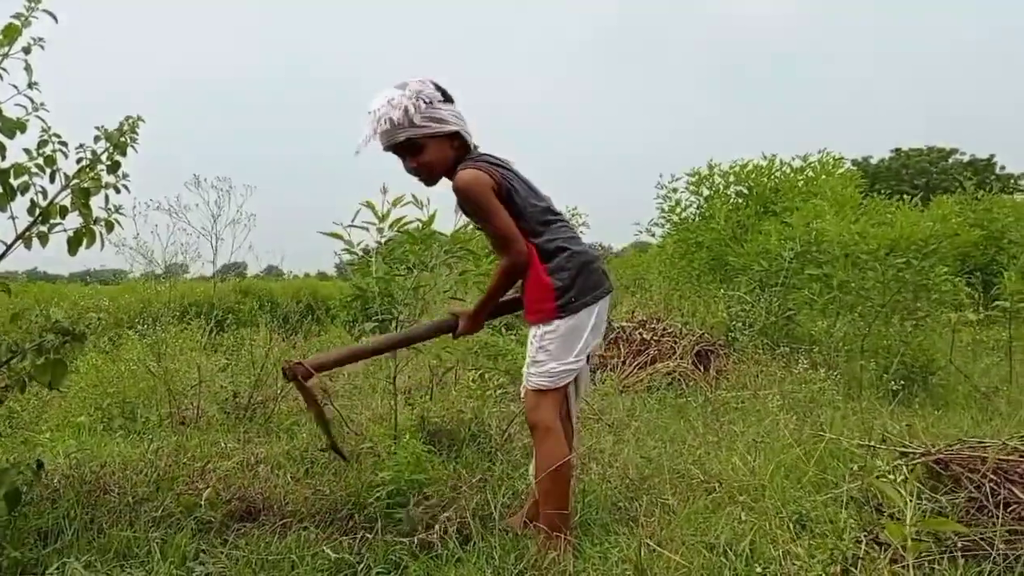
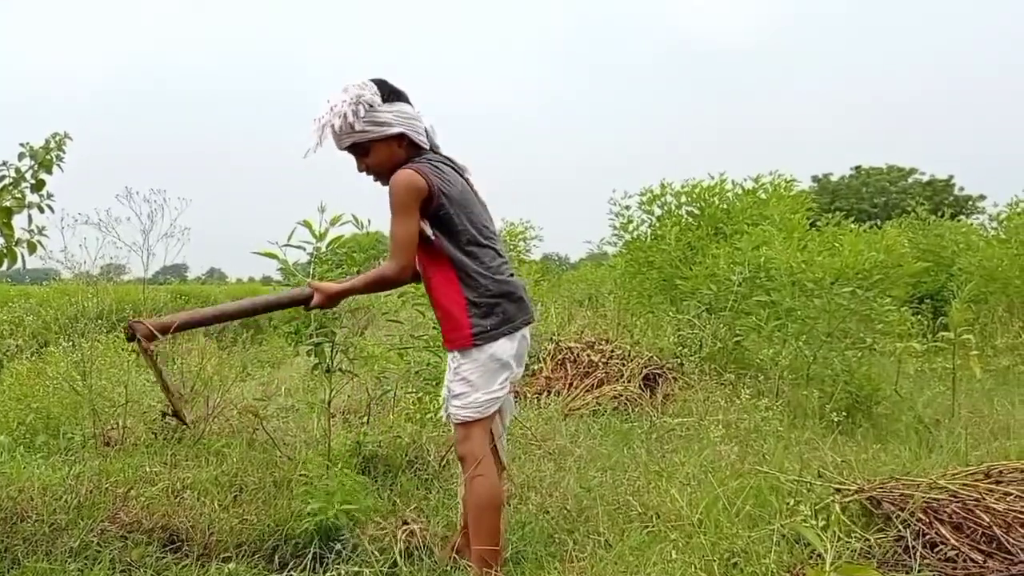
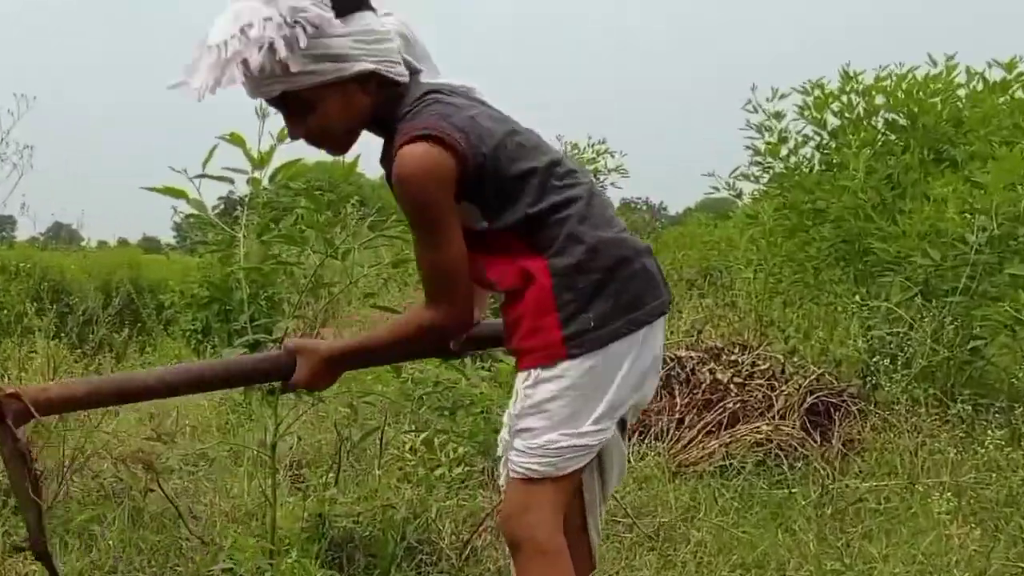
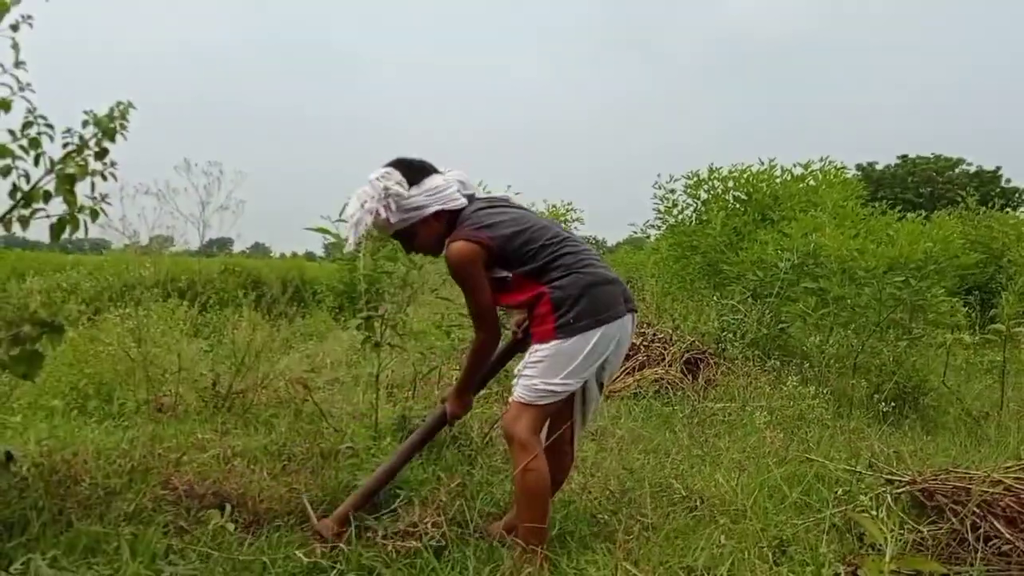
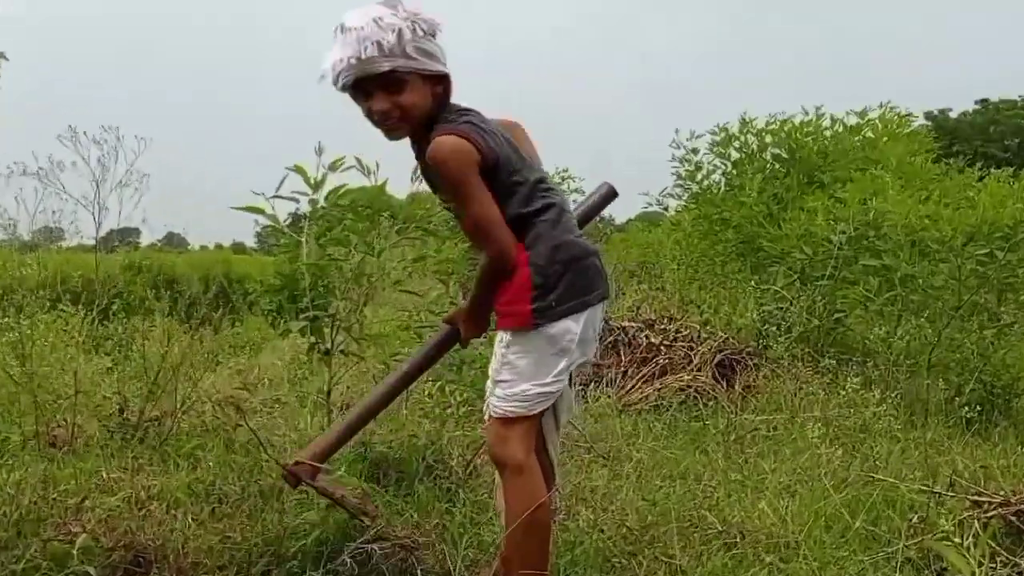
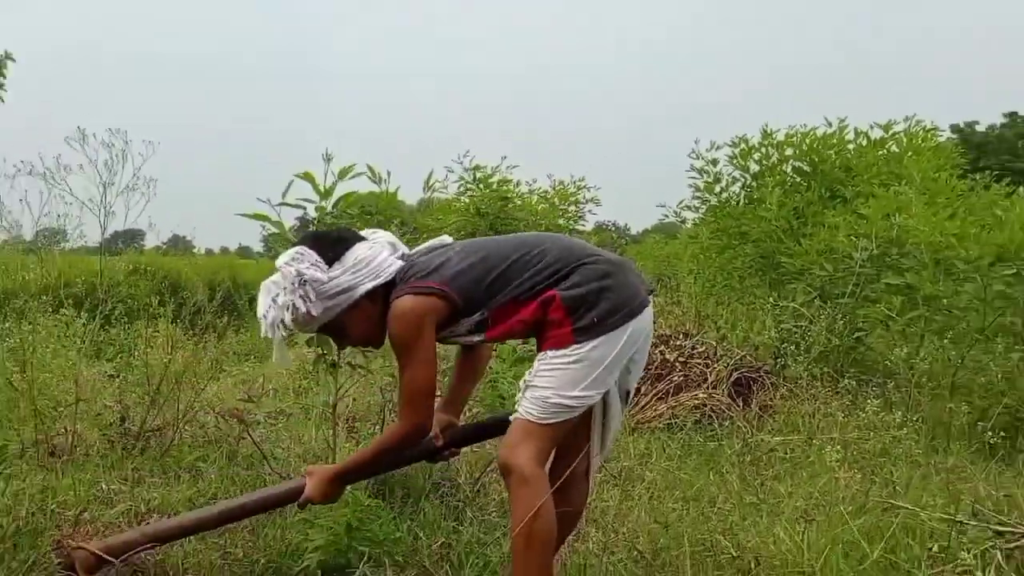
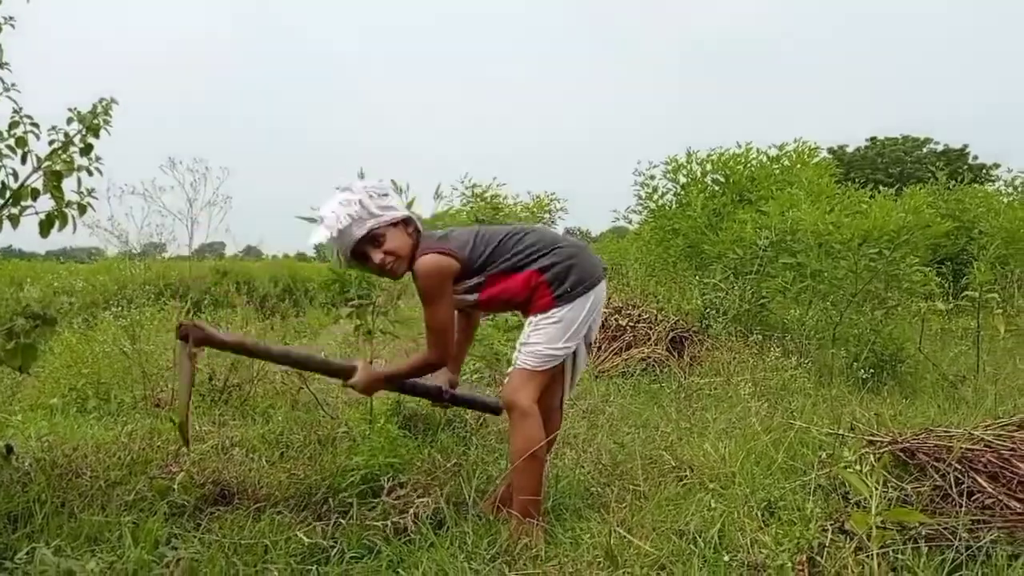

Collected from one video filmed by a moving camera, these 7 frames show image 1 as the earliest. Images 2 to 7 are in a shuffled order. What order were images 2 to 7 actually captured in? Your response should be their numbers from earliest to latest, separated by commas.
7, 5, 3, 6, 4, 2
